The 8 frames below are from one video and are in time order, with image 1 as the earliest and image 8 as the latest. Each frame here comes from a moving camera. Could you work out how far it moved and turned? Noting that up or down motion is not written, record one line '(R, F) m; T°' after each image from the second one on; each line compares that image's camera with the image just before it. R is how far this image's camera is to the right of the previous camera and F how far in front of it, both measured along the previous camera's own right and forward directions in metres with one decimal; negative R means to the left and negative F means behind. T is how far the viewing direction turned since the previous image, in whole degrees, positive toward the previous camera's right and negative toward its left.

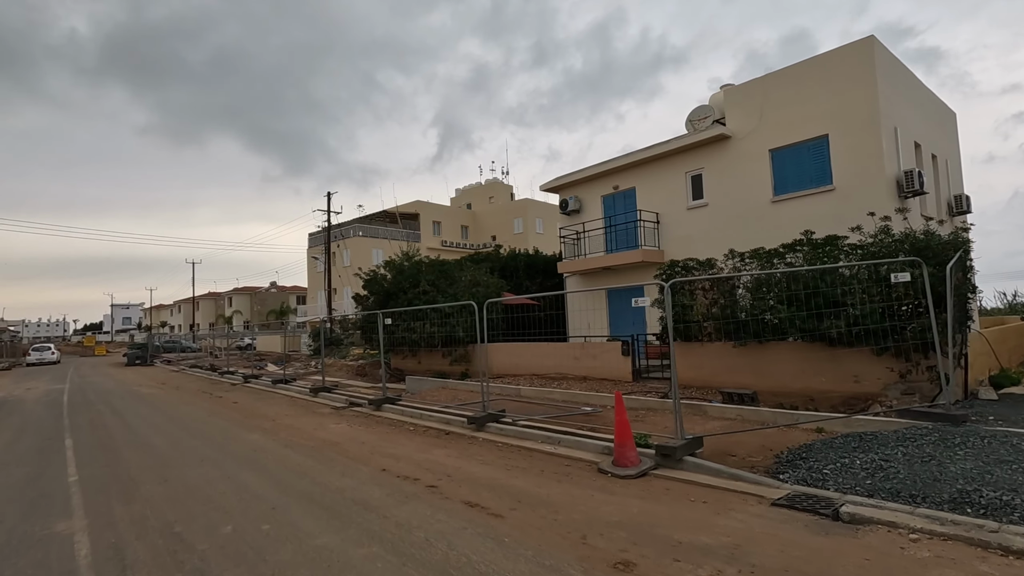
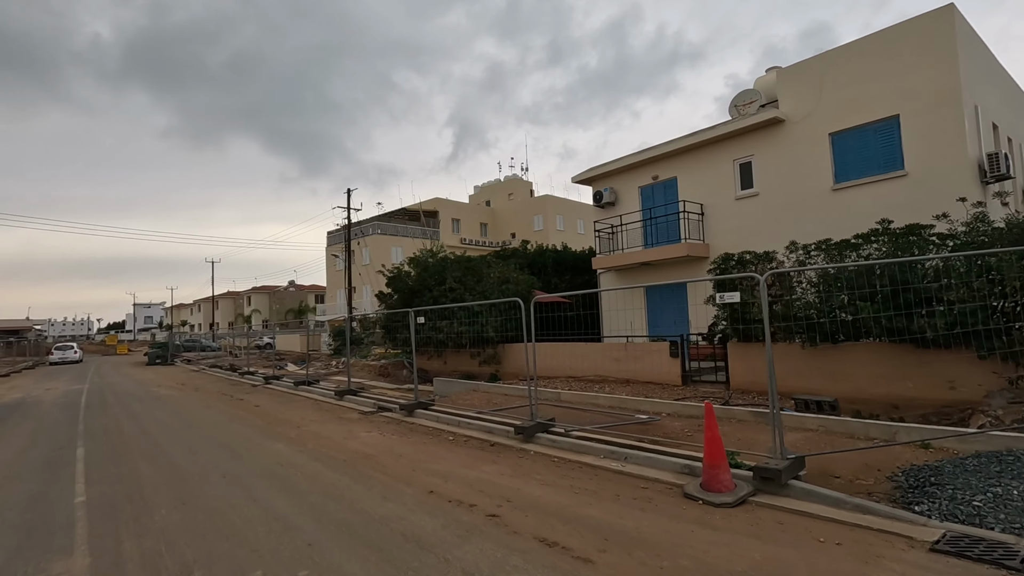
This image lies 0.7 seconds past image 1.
(-0.5, +0.8) m; -2°
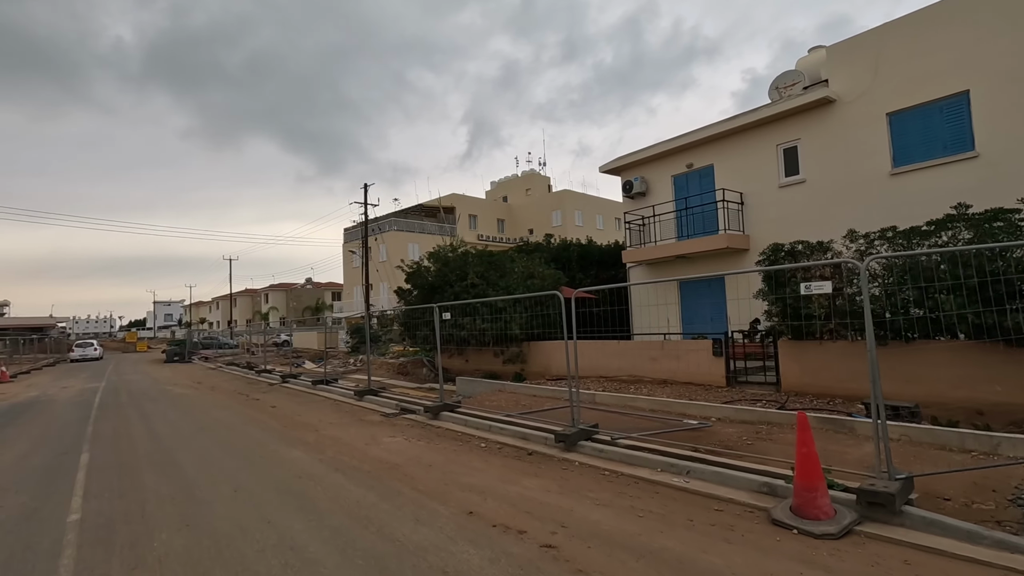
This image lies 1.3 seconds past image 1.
(-0.3, +0.7) m; -2°
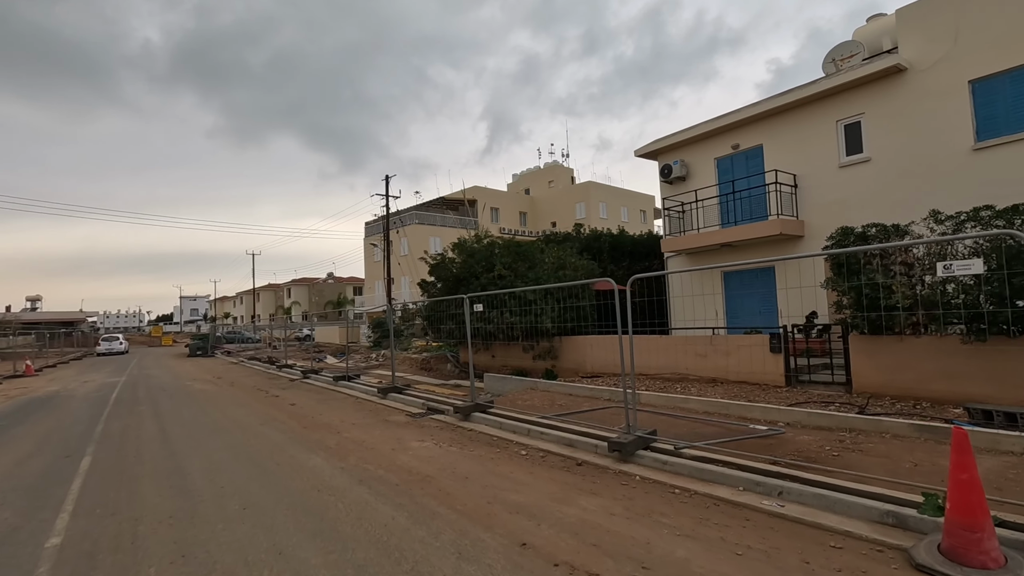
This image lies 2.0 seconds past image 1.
(-0.3, +0.8) m; -2°
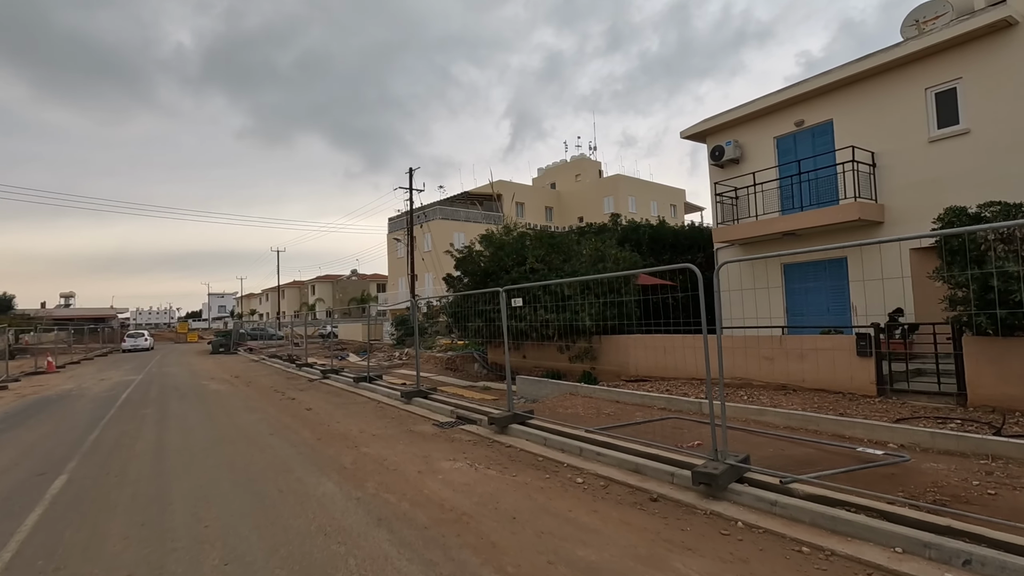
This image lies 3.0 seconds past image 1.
(-0.3, +1.1) m; -2°
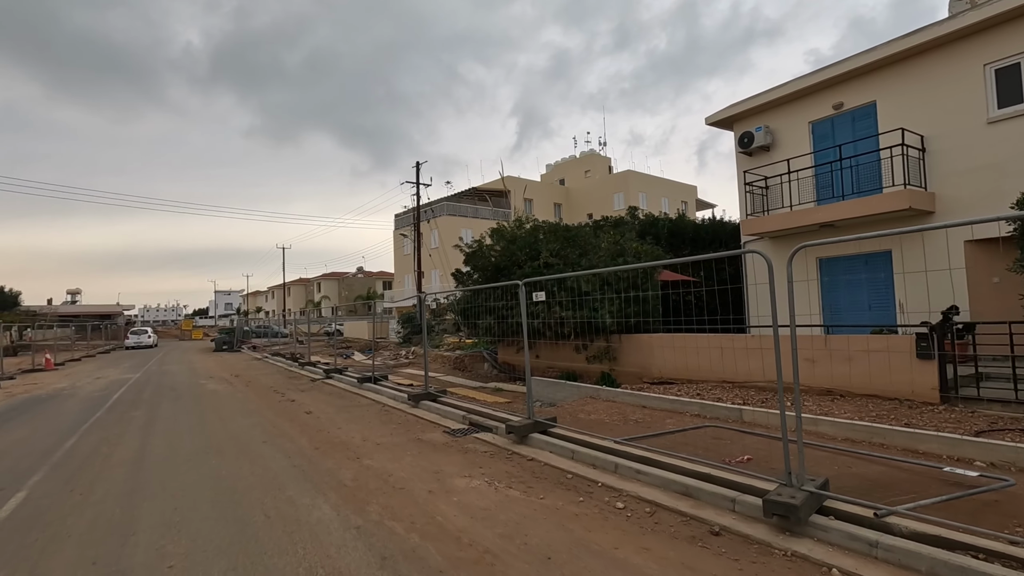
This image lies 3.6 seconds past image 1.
(-0.2, +0.7) m; -1°
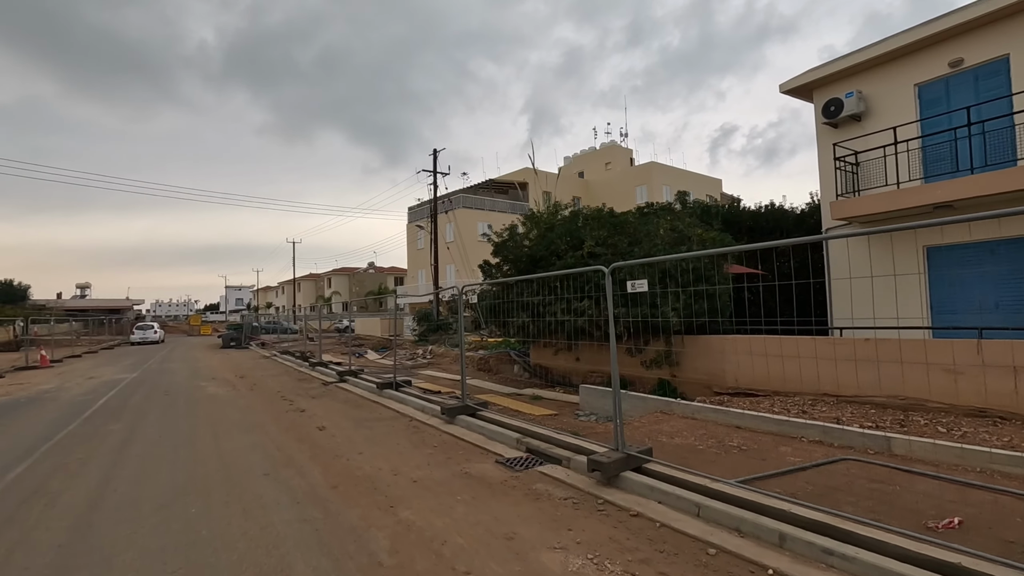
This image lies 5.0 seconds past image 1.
(-0.6, +1.6) m; -1°
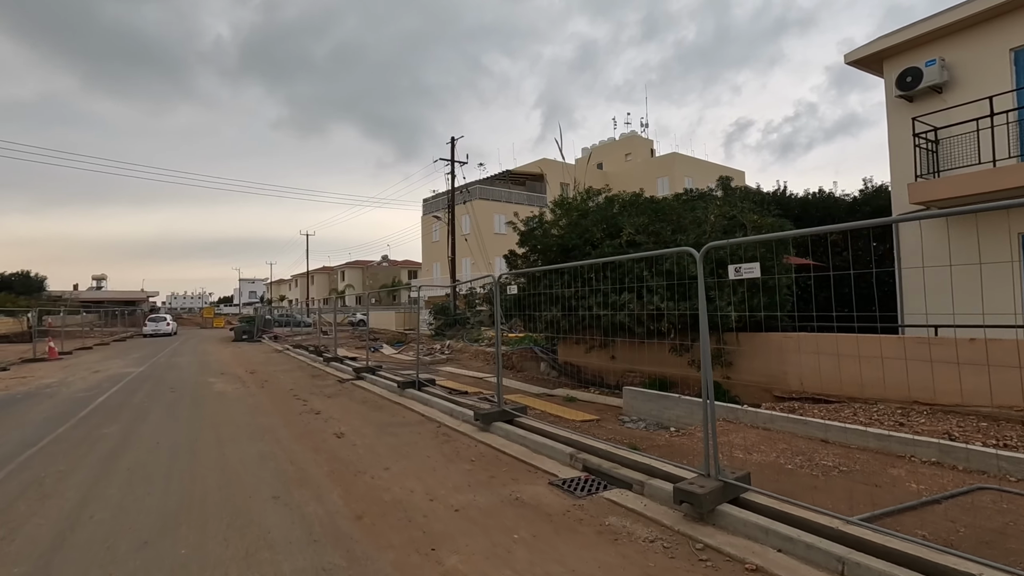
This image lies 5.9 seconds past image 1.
(-0.4, +0.9) m; -1°
